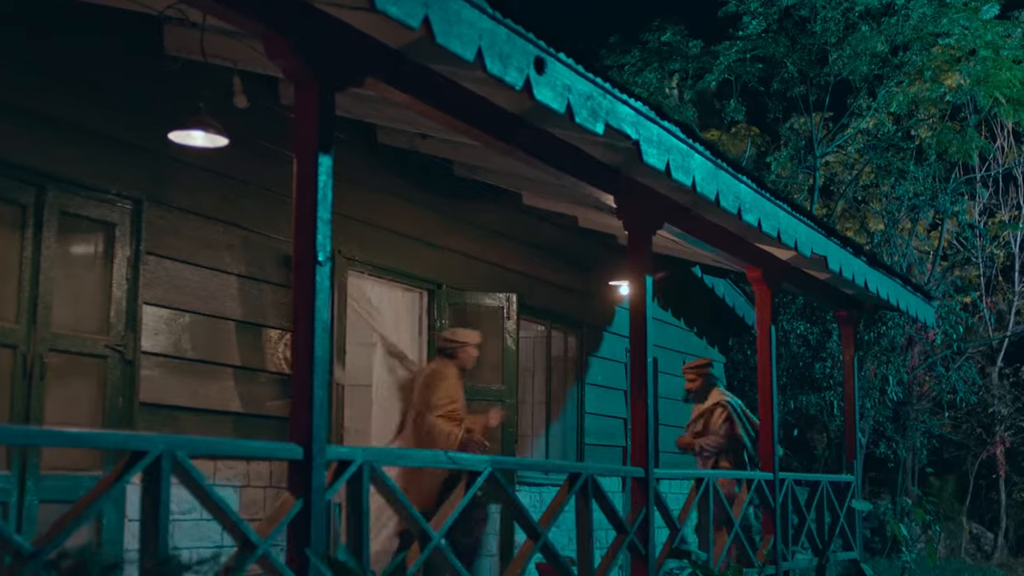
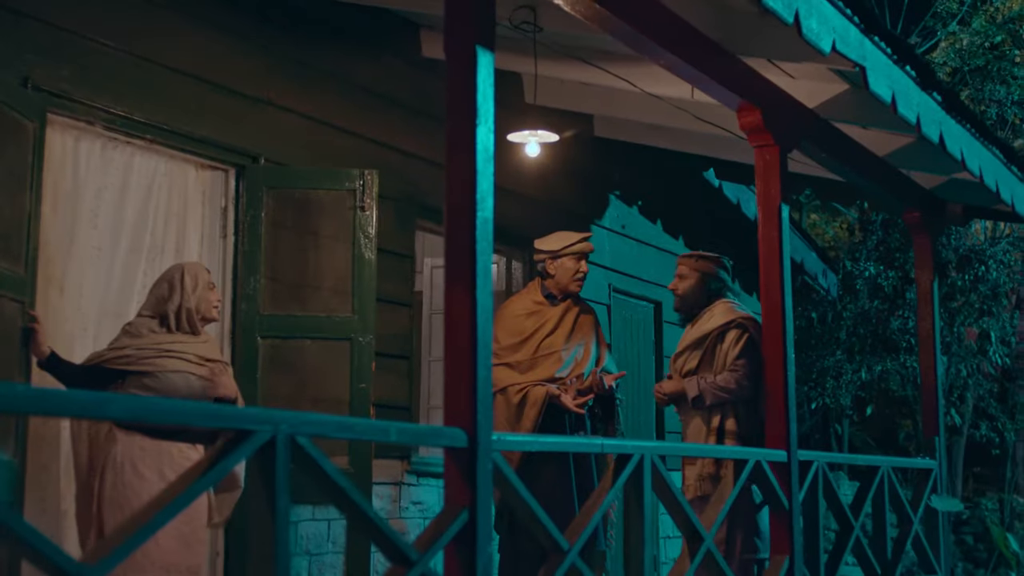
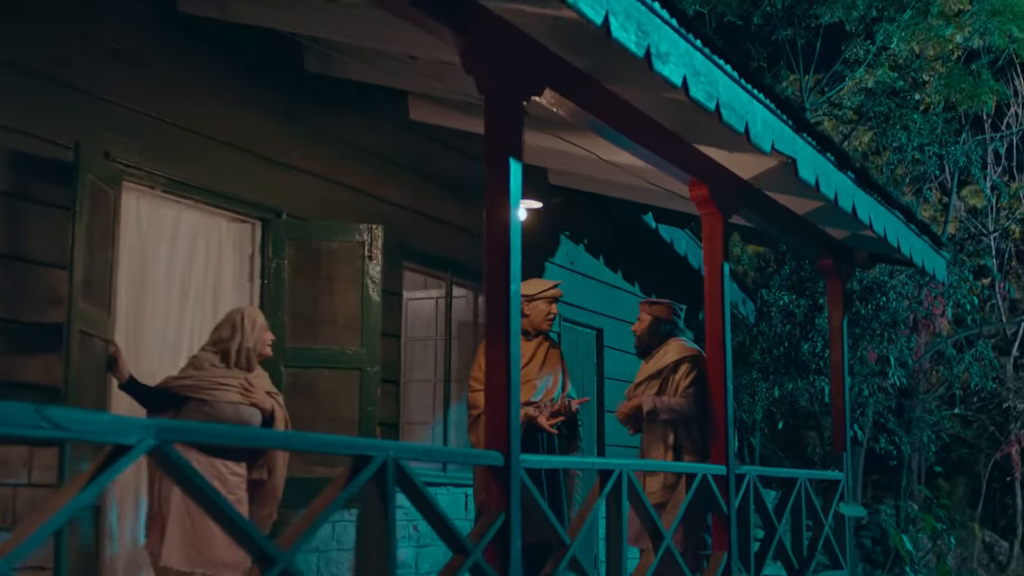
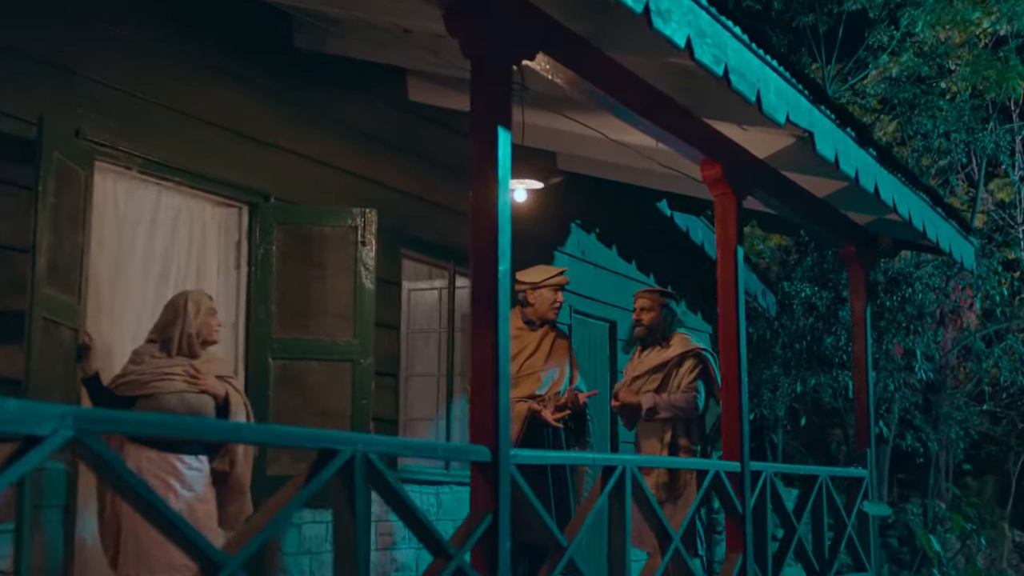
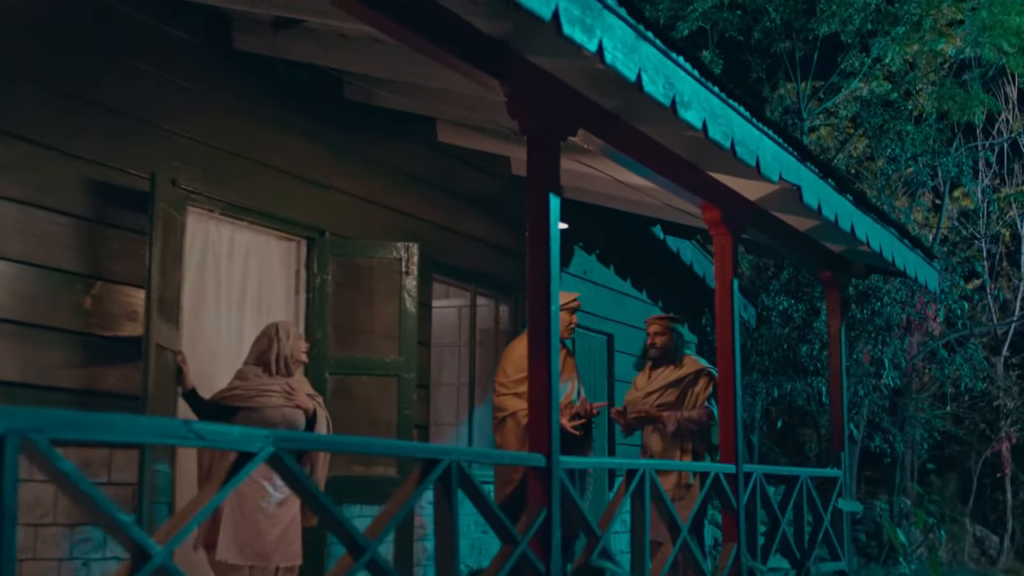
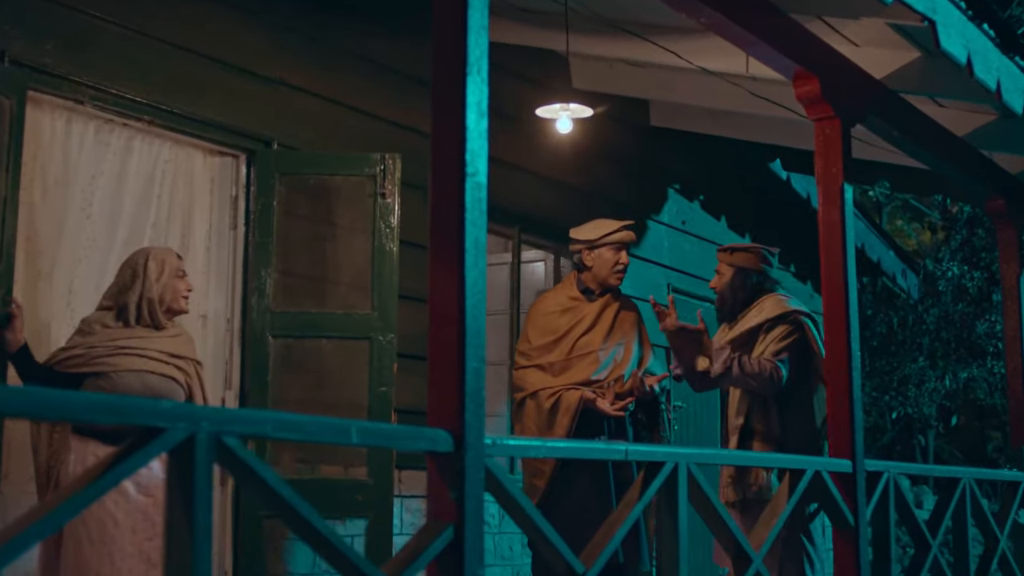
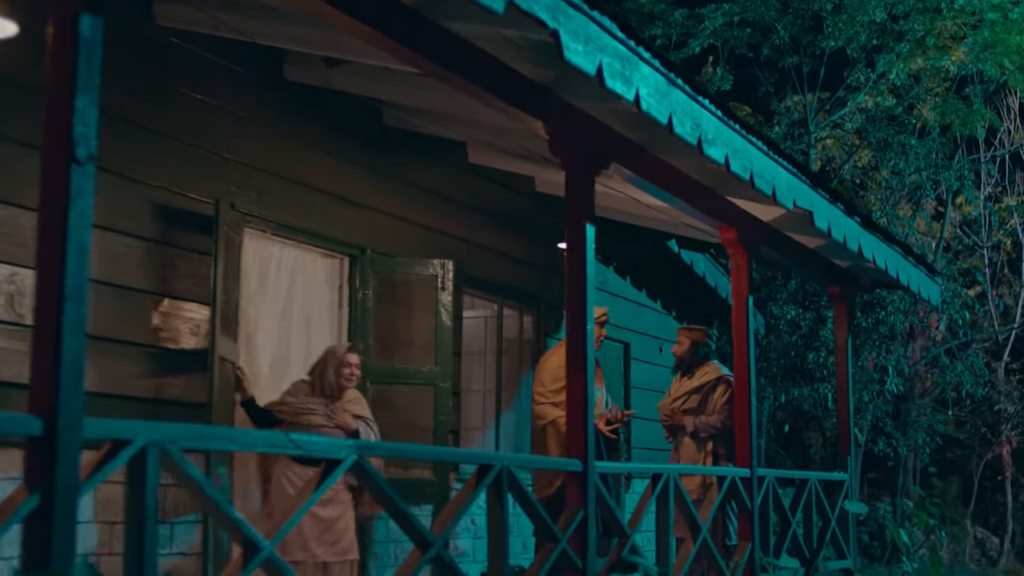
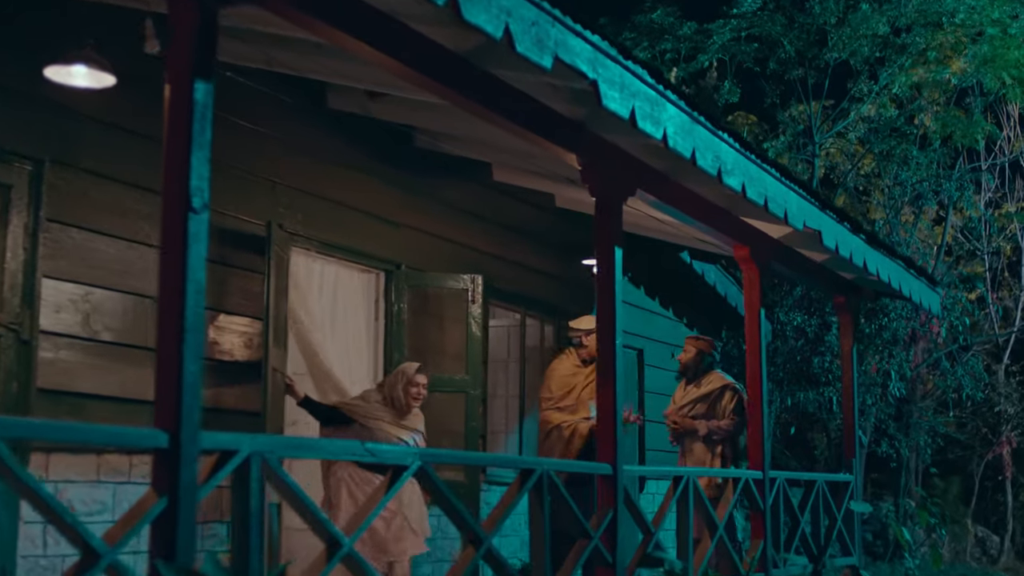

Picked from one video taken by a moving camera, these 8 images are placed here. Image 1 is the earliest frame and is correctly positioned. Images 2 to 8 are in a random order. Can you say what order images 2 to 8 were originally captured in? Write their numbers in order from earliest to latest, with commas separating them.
8, 7, 5, 3, 4, 2, 6
